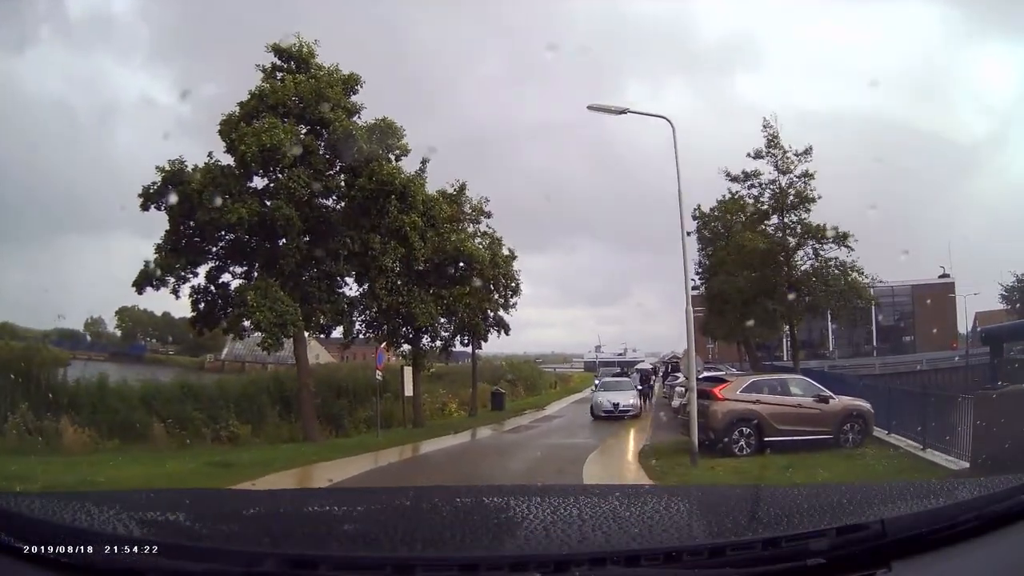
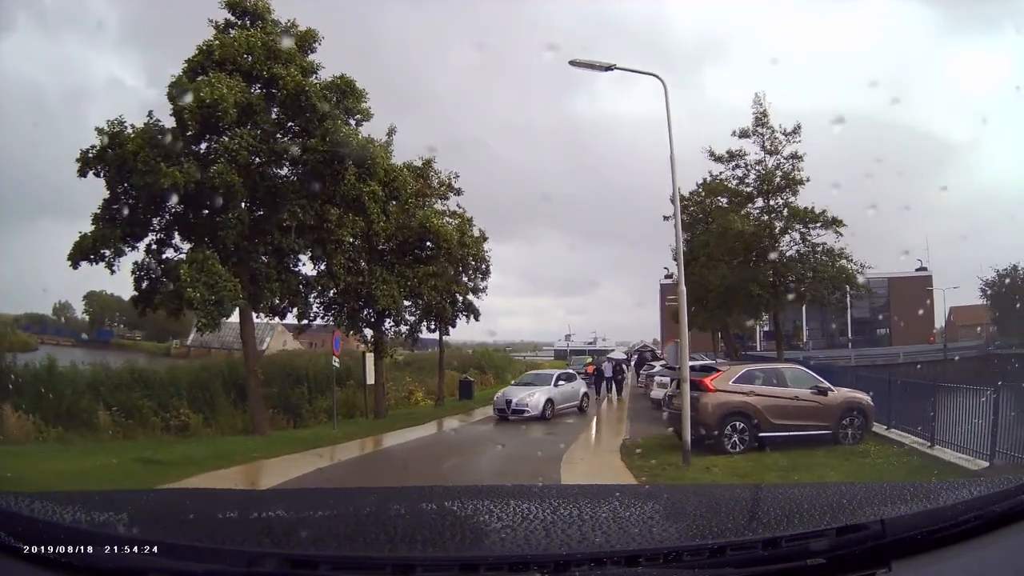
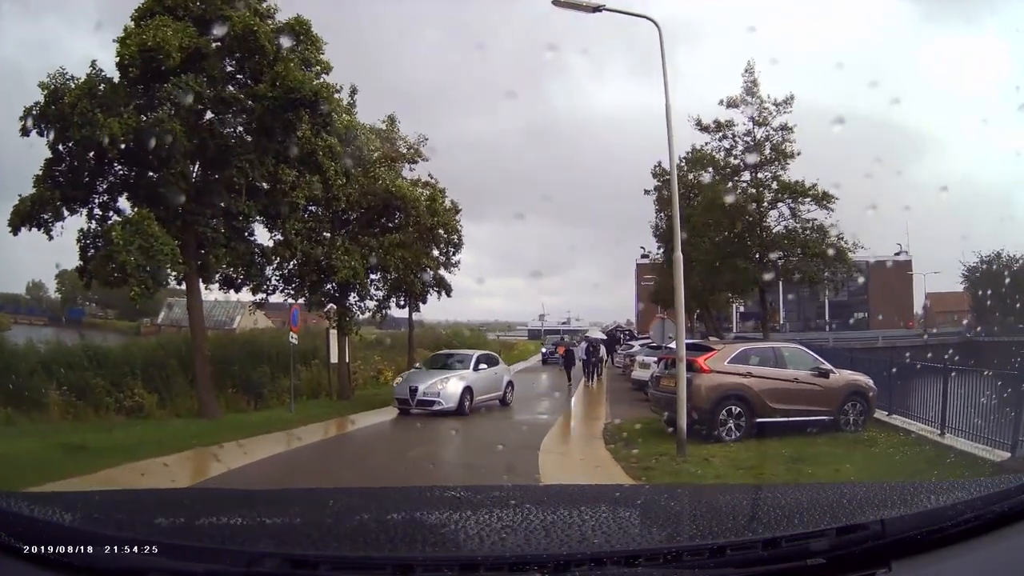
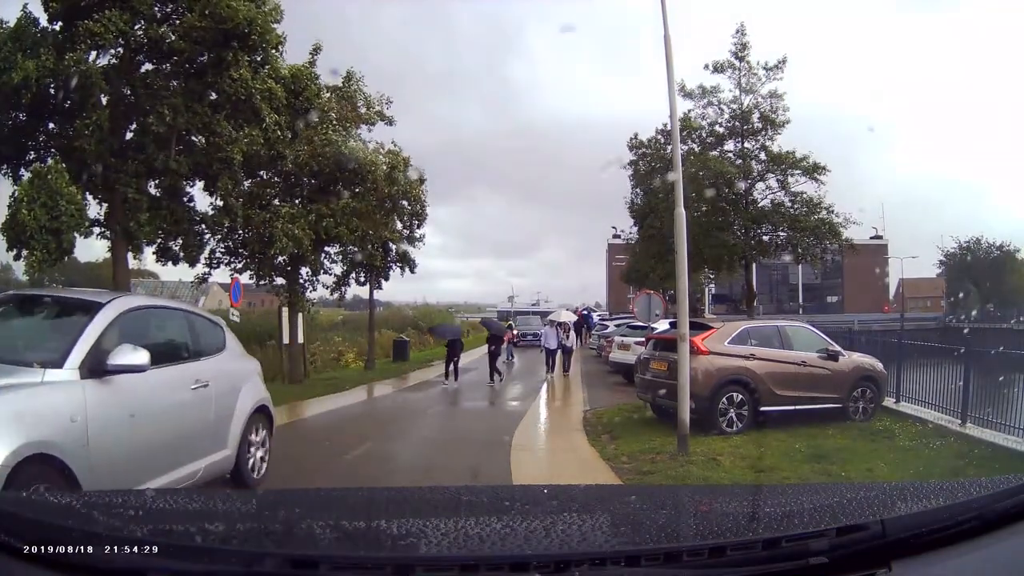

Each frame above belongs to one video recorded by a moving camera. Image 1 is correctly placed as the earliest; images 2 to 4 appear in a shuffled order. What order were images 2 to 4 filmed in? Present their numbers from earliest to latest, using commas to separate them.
2, 3, 4
